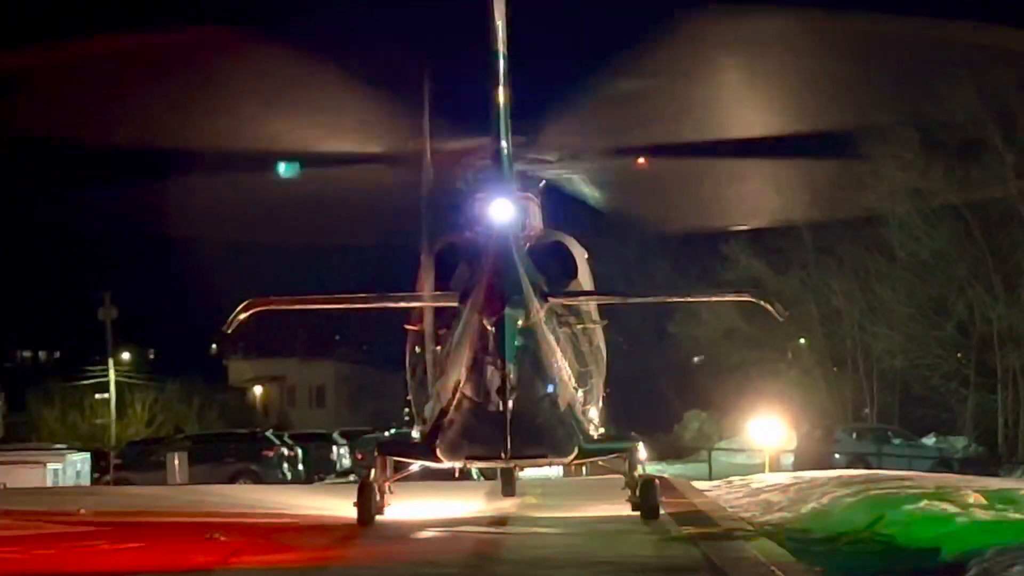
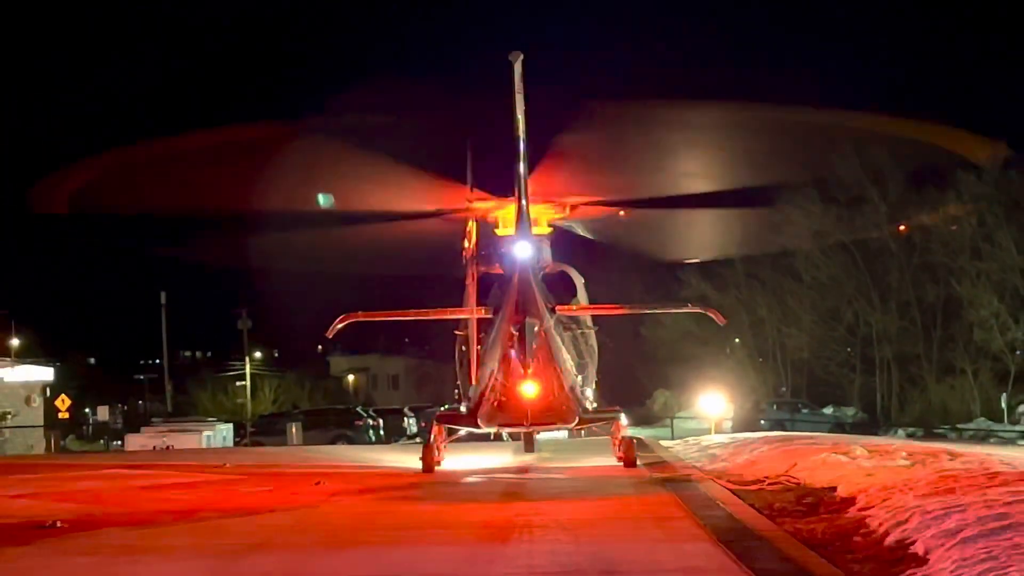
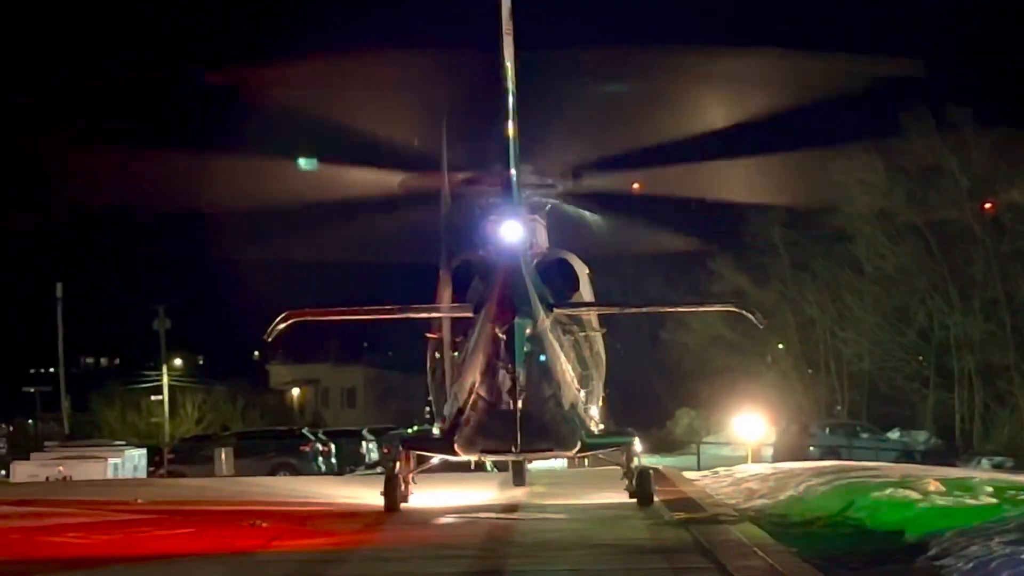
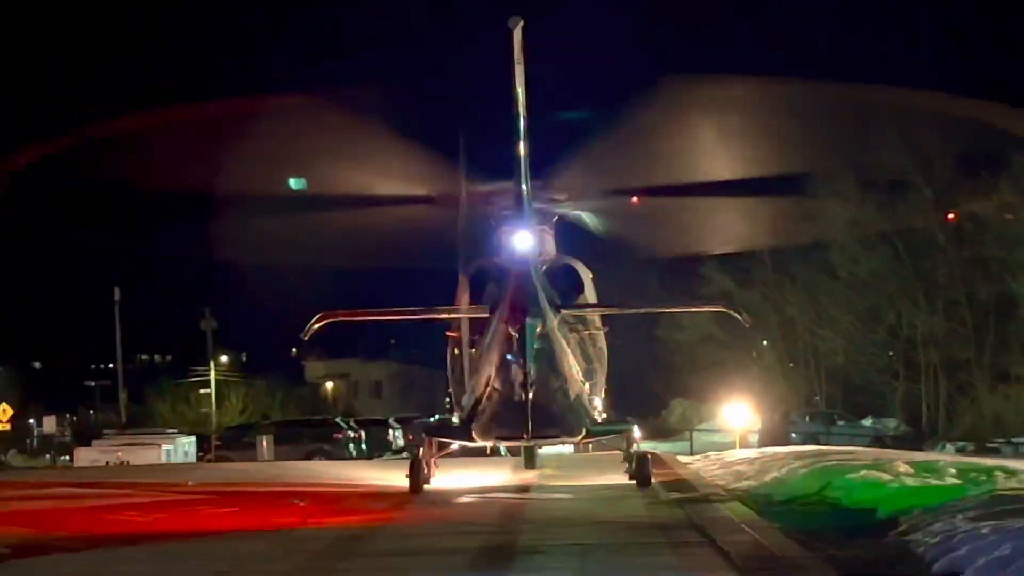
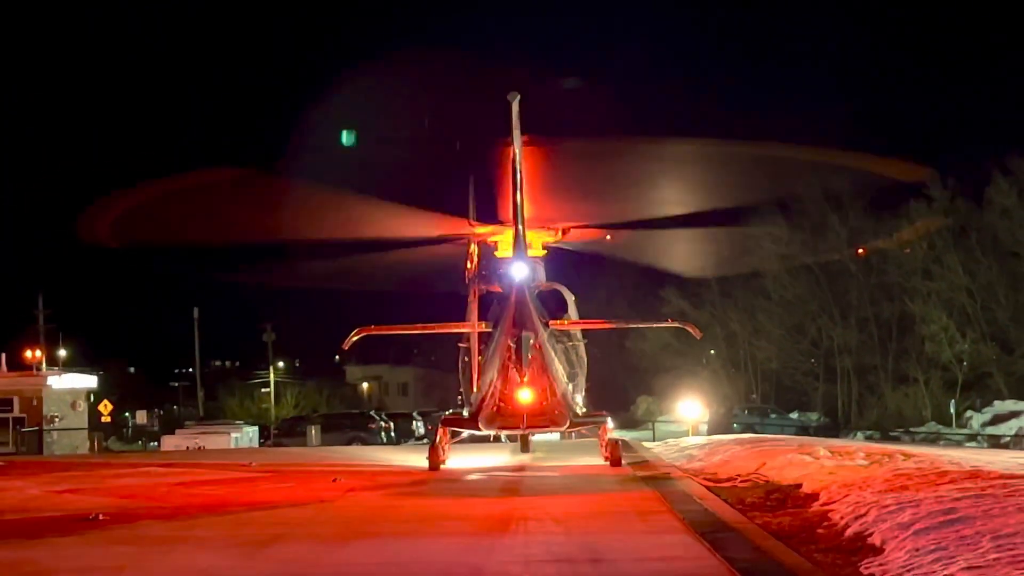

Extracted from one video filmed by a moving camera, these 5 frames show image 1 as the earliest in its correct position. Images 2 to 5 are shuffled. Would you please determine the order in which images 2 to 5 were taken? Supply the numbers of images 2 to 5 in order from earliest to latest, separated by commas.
3, 4, 2, 5
